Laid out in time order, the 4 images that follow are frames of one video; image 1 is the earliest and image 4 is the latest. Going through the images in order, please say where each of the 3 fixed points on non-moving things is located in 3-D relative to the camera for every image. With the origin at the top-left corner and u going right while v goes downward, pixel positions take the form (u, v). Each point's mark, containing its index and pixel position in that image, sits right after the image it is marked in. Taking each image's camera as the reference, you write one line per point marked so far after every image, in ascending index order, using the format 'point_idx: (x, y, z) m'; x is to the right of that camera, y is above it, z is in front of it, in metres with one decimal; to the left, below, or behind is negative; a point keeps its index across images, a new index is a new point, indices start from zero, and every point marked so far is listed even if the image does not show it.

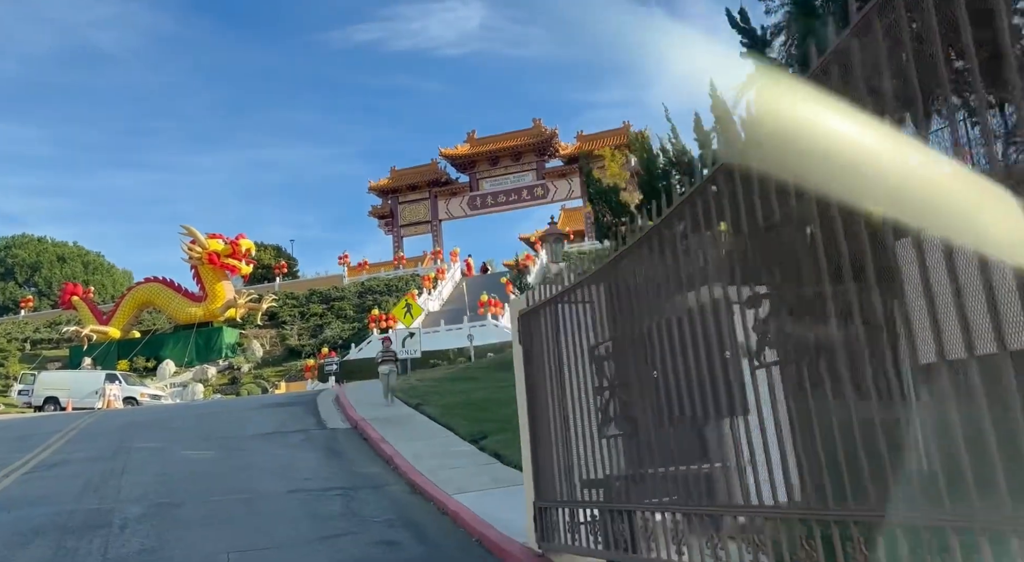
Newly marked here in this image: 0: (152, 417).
0: (-6.8, -2.5, +14.0) m
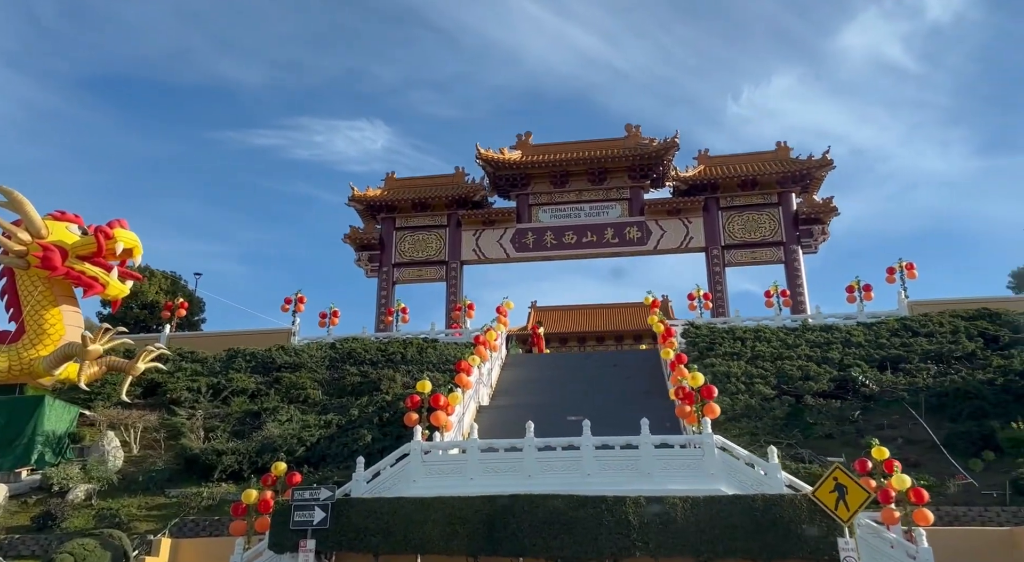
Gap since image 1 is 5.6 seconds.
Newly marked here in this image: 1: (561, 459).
0: (-0.6, -0.7, -2.3) m
1: (+0.8, -2.9, +11.9) m
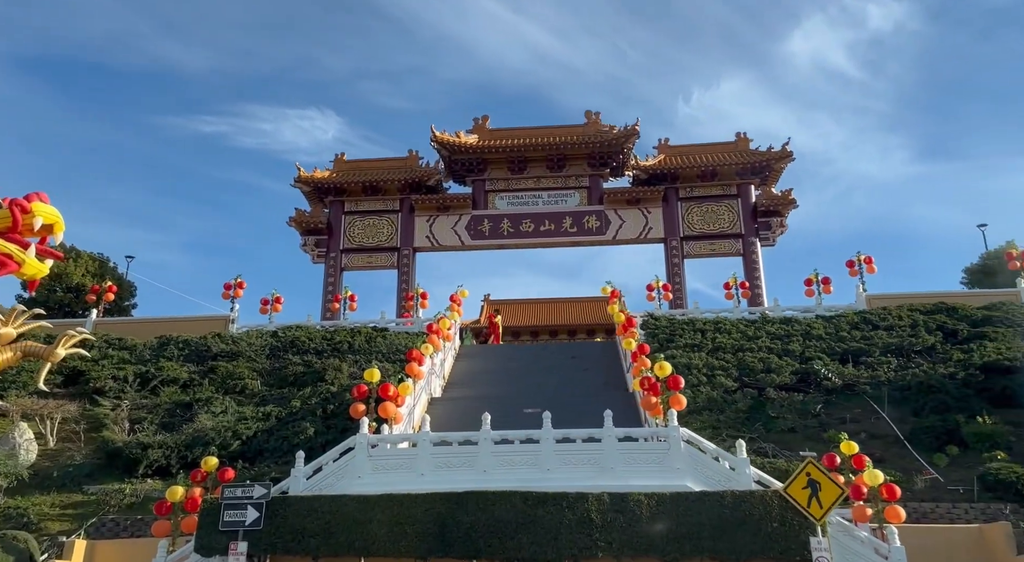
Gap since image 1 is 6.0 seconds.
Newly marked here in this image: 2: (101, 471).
0: (-0.3, -0.5, -3.2) m
1: (+0.1, -2.6, +11.1) m
2: (-7.5, -3.5, +13.5) m
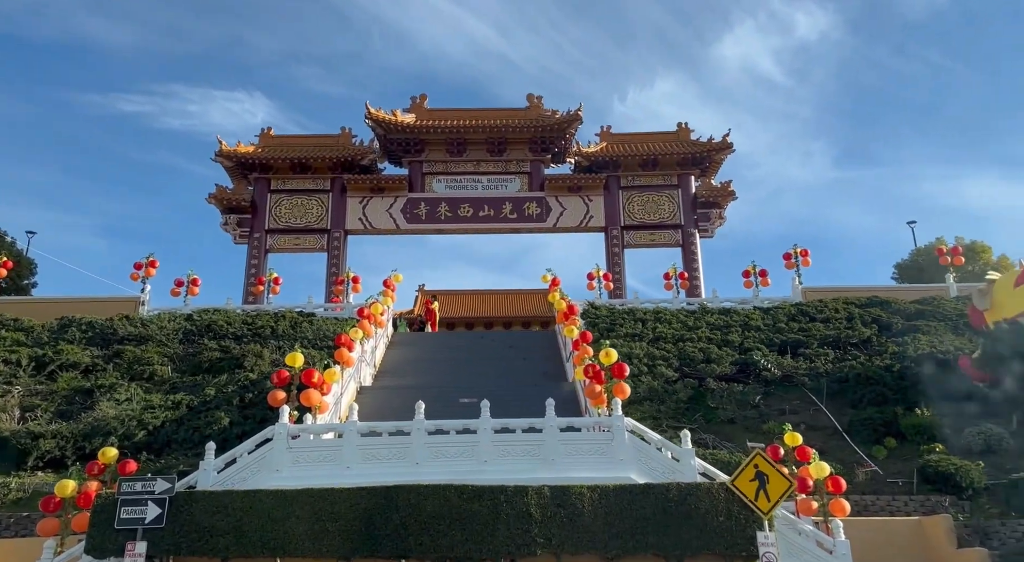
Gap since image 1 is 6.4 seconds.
0: (+0.1, -0.3, -3.9) m
1: (-0.8, -2.3, +10.4) m
2: (-8.6, -3.0, +12.1) m
